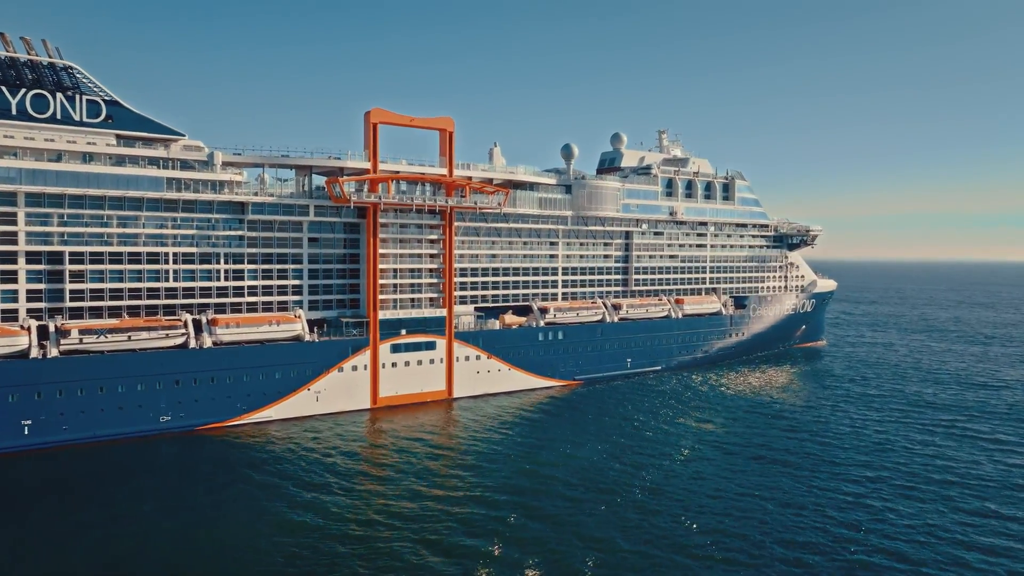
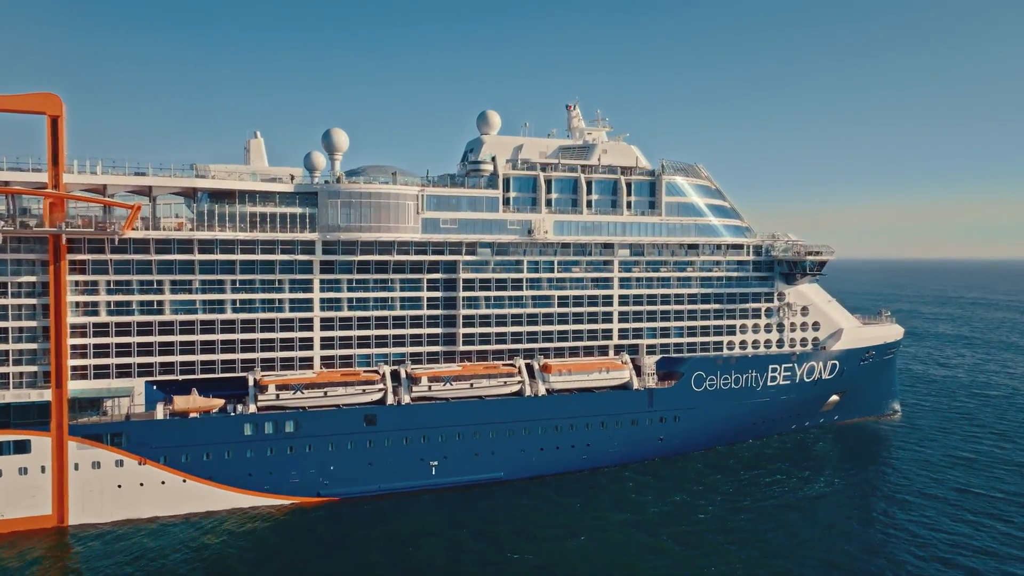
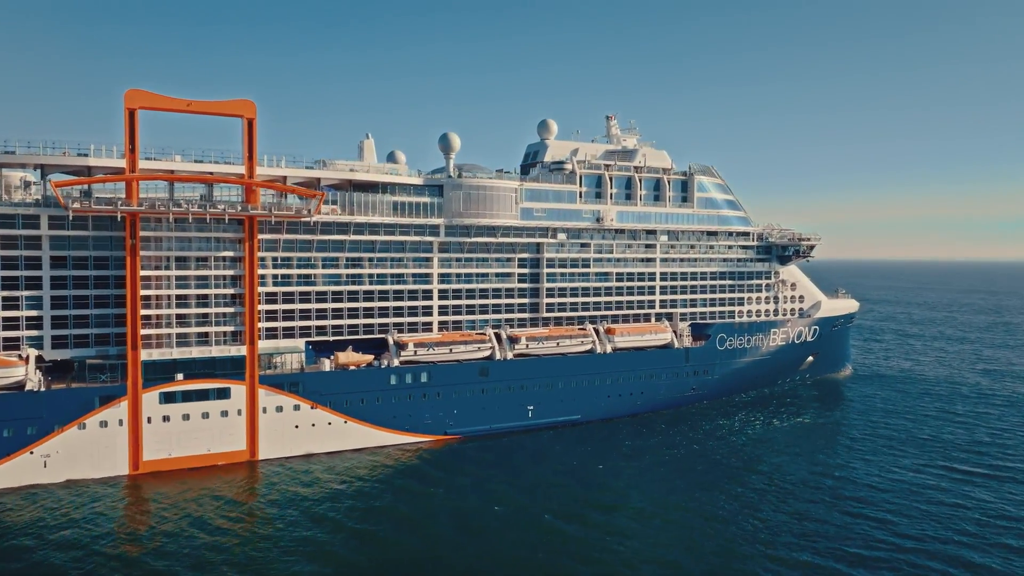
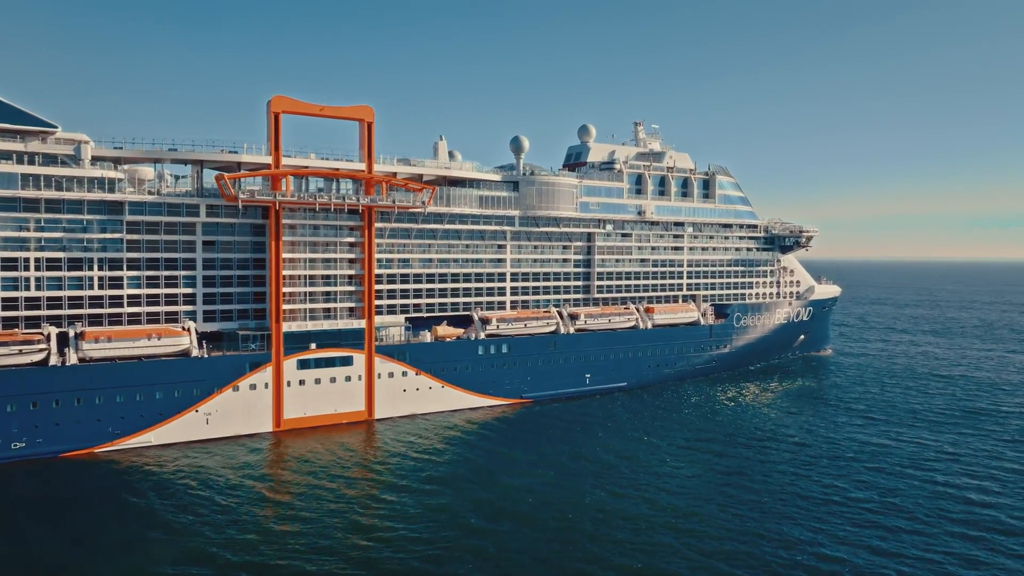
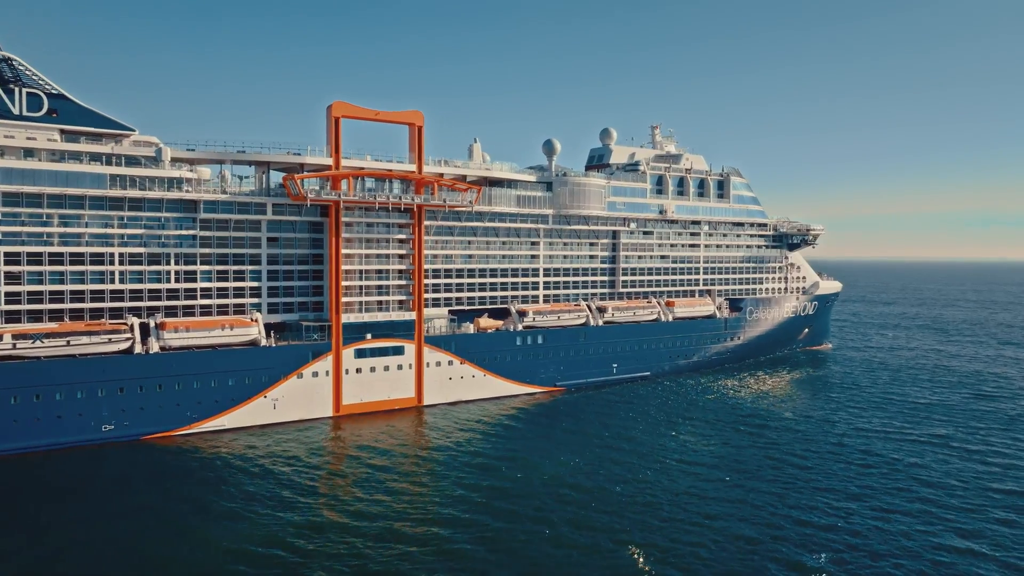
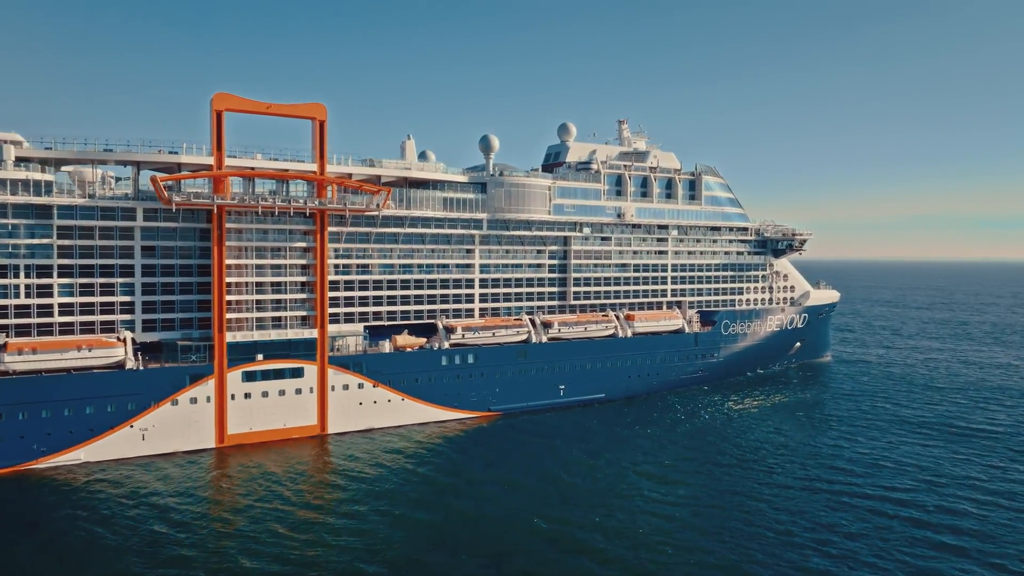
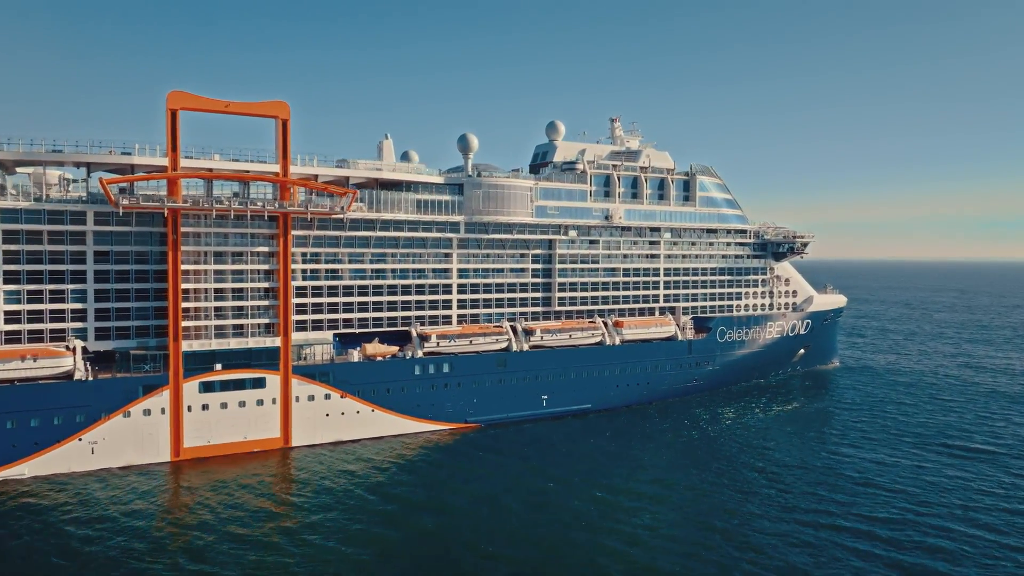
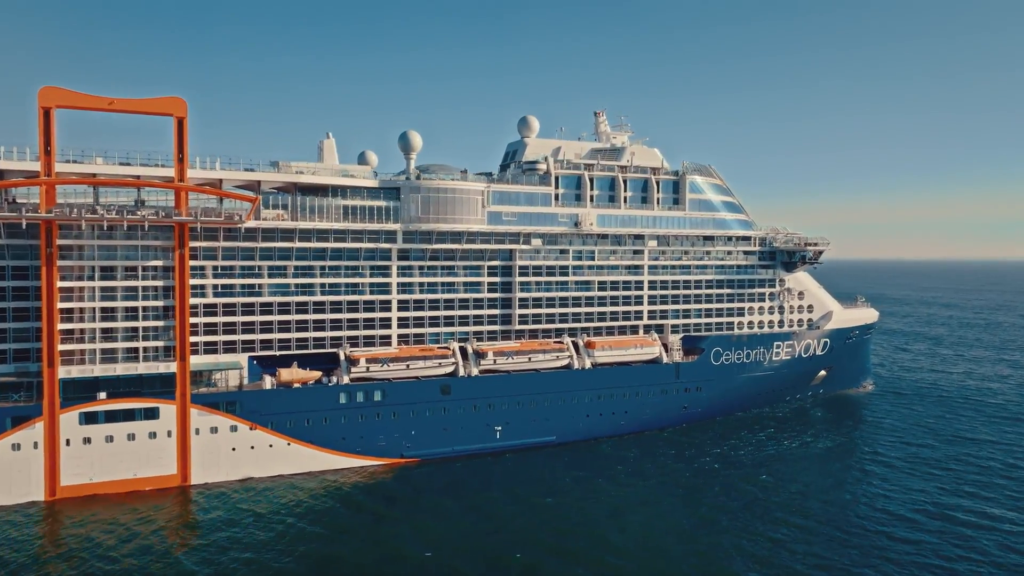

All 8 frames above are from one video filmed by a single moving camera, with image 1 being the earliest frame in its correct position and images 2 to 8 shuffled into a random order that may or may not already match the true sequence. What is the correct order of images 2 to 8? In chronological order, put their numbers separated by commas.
5, 4, 6, 7, 3, 8, 2
